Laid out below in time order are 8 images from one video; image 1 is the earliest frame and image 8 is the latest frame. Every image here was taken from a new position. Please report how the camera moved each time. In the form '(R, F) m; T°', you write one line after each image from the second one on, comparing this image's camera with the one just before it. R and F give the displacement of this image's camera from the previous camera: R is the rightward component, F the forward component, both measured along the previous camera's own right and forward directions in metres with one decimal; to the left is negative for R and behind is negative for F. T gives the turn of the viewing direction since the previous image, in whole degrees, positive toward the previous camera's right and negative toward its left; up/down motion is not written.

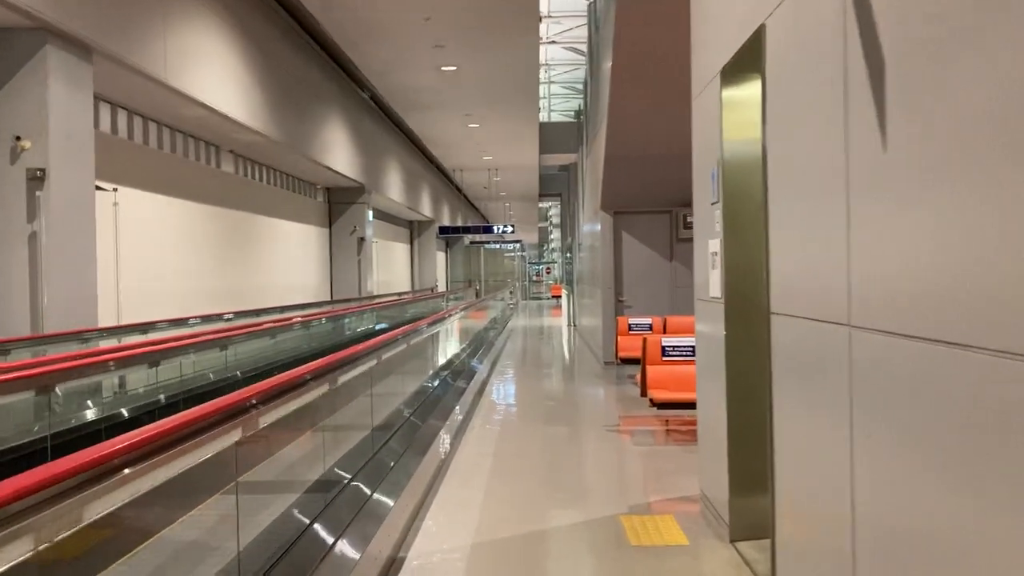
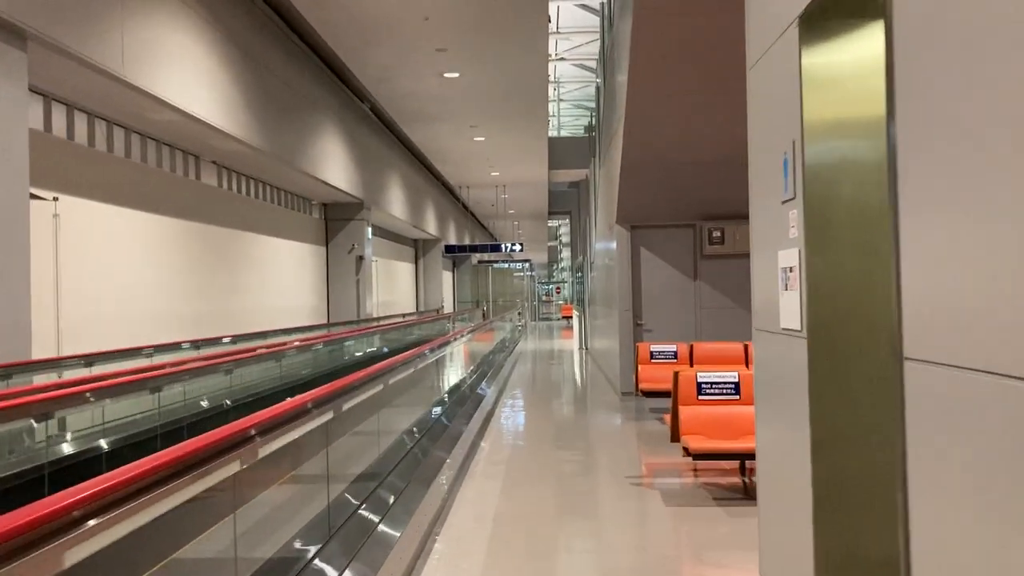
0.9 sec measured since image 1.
(0.0, +0.7) m; -1°
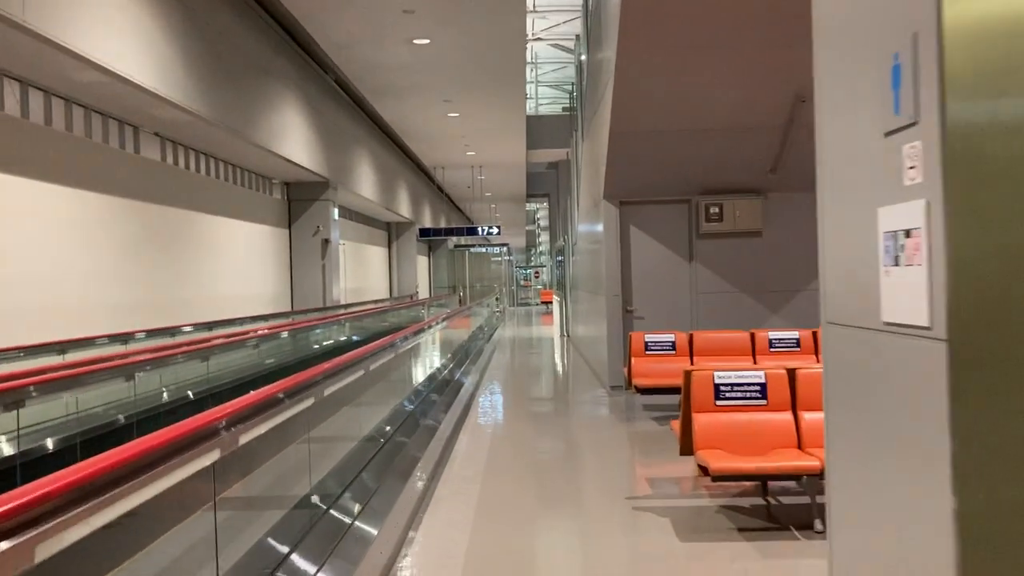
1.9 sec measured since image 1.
(0.0, +0.7) m; +1°
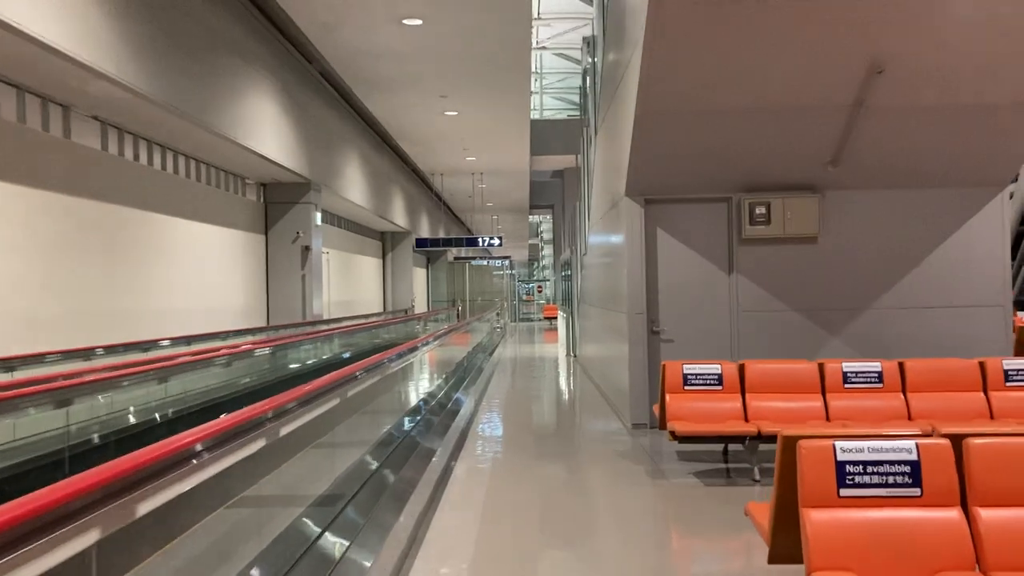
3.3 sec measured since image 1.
(0.0, +1.1) m; 0°
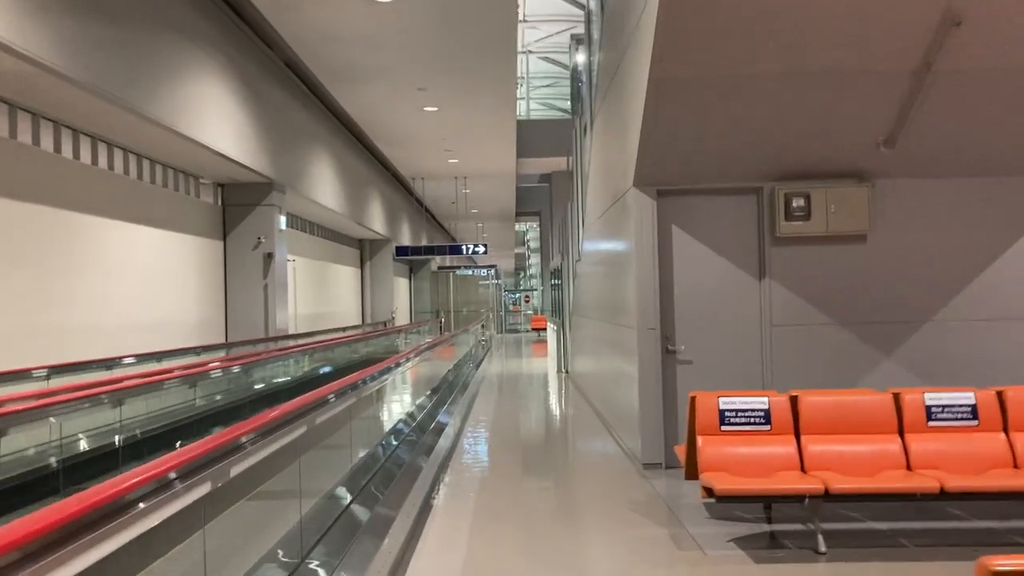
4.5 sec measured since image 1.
(0.0, +0.9) m; +1°
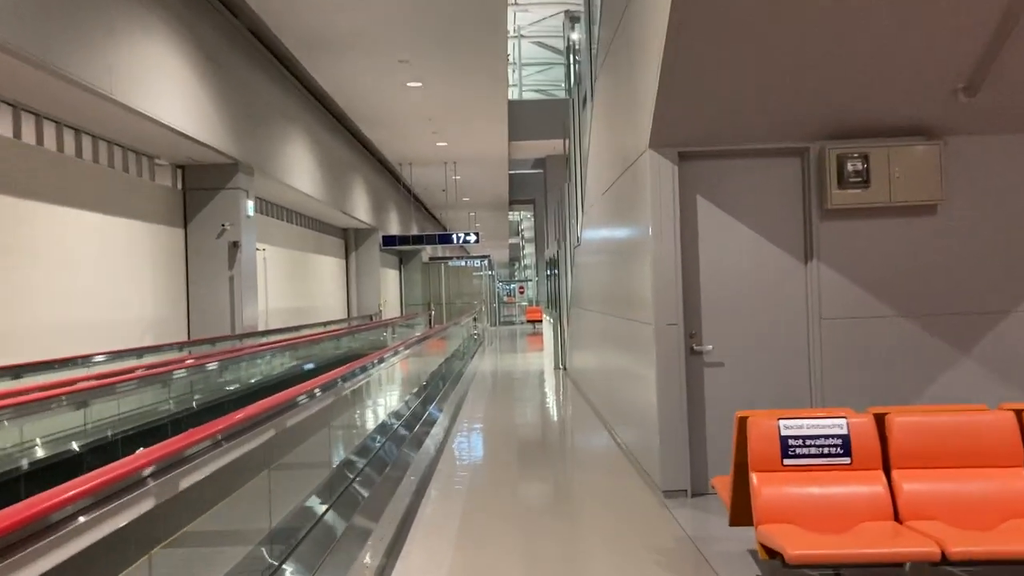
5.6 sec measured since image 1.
(0.0, +0.8) m; 0°
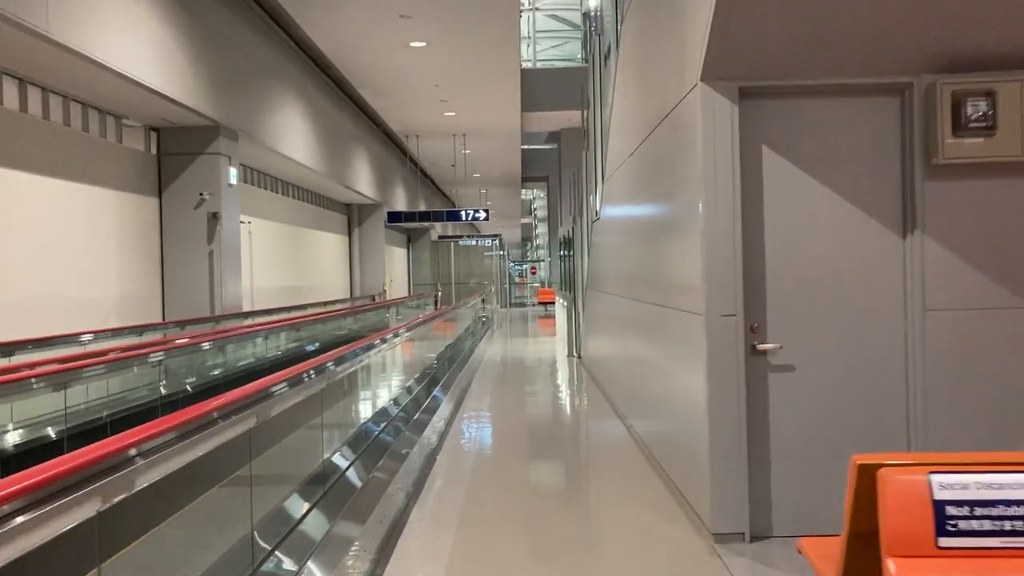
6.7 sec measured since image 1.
(0.0, +0.8) m; -1°
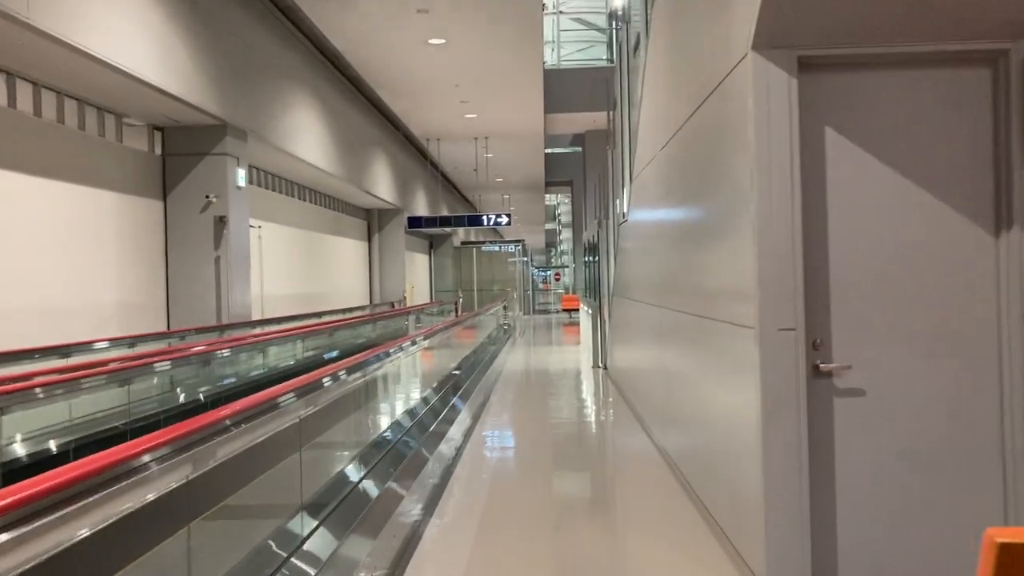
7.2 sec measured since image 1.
(0.0, +0.4) m; -2°
